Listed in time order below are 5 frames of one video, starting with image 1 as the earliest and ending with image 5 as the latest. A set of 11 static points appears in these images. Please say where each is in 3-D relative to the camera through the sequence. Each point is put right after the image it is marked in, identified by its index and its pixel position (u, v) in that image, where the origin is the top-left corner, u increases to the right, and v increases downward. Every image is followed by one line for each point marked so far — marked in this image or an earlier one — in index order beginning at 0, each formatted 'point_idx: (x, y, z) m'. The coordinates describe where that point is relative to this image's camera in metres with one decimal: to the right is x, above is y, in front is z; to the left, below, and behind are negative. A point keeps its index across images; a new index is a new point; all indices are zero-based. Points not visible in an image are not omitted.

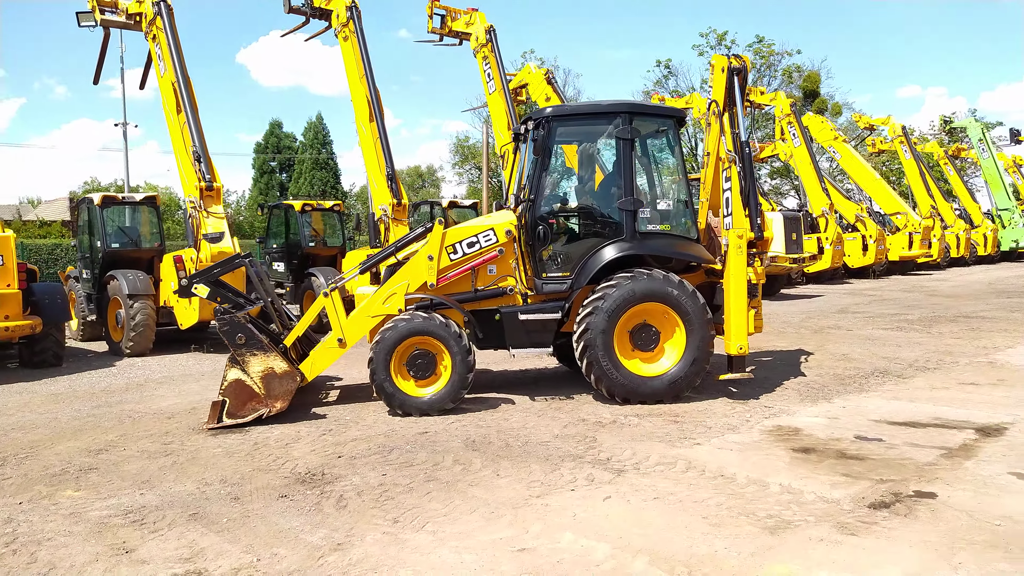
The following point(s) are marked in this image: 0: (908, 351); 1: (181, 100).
0: (+4.1, -0.6, +8.3) m
1: (-4.0, +2.3, +9.7) m
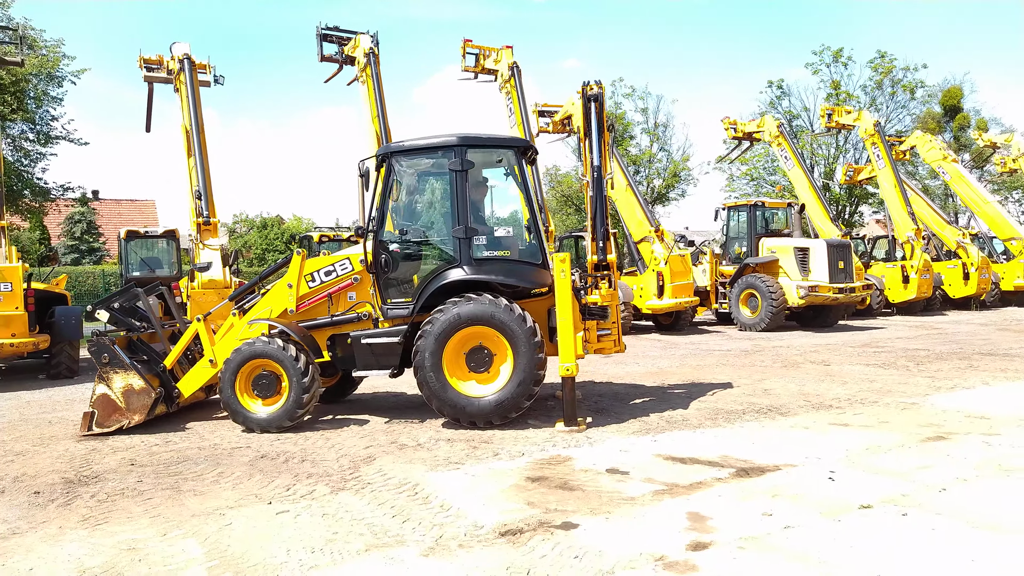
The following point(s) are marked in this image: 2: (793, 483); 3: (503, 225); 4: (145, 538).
0: (+3.2, -1.0, +7.9) m
1: (-4.3, +1.9, +11.0) m
2: (+1.6, -1.1, +4.5) m
3: (-0.1, +0.5, +6.3) m
4: (-1.7, -1.2, +3.8) m
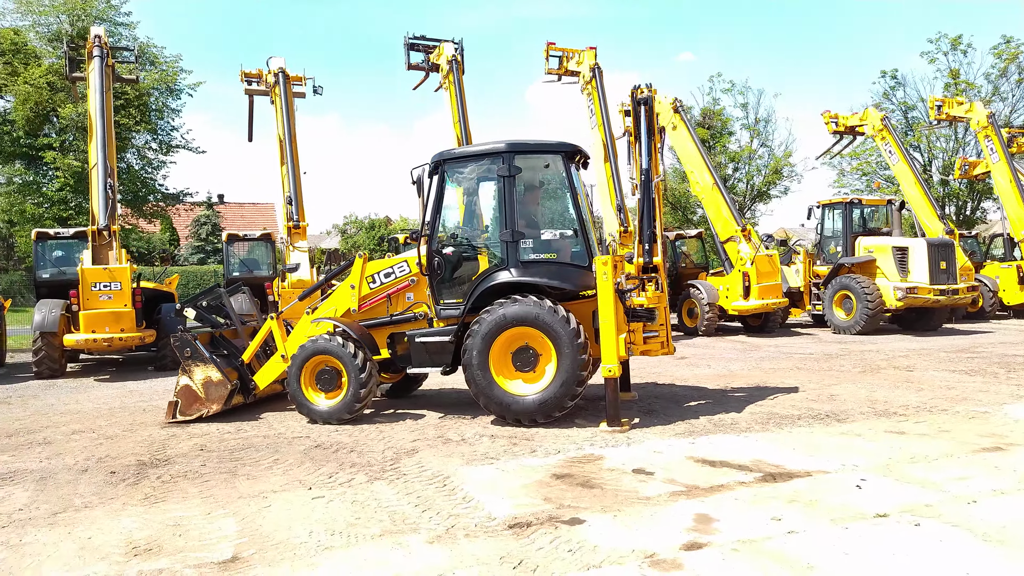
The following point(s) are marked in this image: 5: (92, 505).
0: (+3.8, -1.0, +7.6) m
1: (-3.2, +1.9, +11.7) m
2: (+1.7, -1.1, +4.5) m
3: (+0.3, +0.5, +6.5) m
4: (-1.7, -1.2, +4.3) m
5: (-2.3, -1.2, +4.5) m
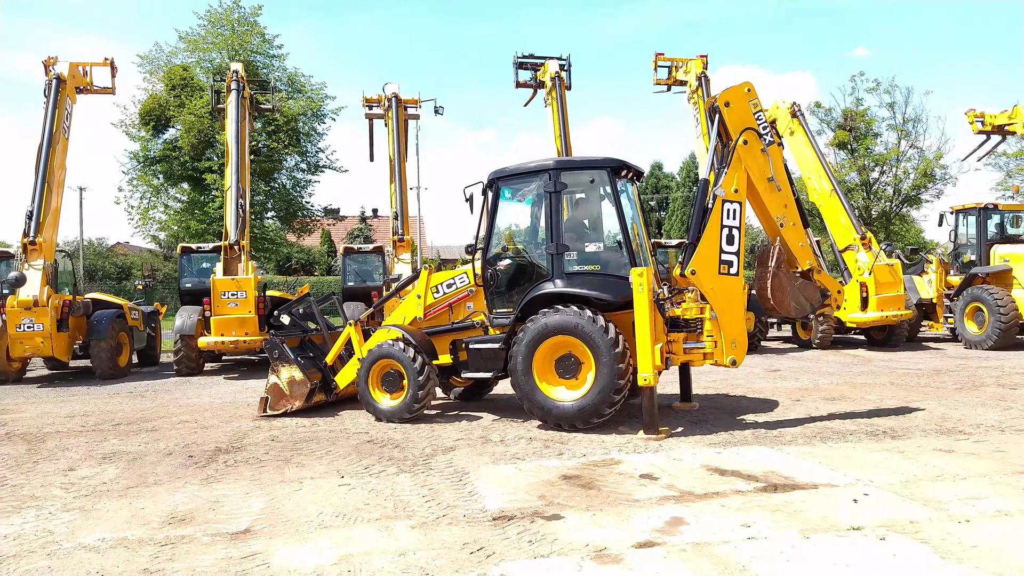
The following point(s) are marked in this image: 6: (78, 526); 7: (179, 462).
0: (+4.3, -1.1, +7.1) m
1: (-1.8, +1.8, +12.5) m
2: (+1.6, -1.2, +4.5) m
3: (+0.7, +0.4, +6.8) m
4: (-1.7, -1.3, +4.9) m
5: (-2.3, -1.3, +5.3) m
6: (-2.3, -1.3, +4.4) m
7: (-2.4, -1.3, +5.8) m
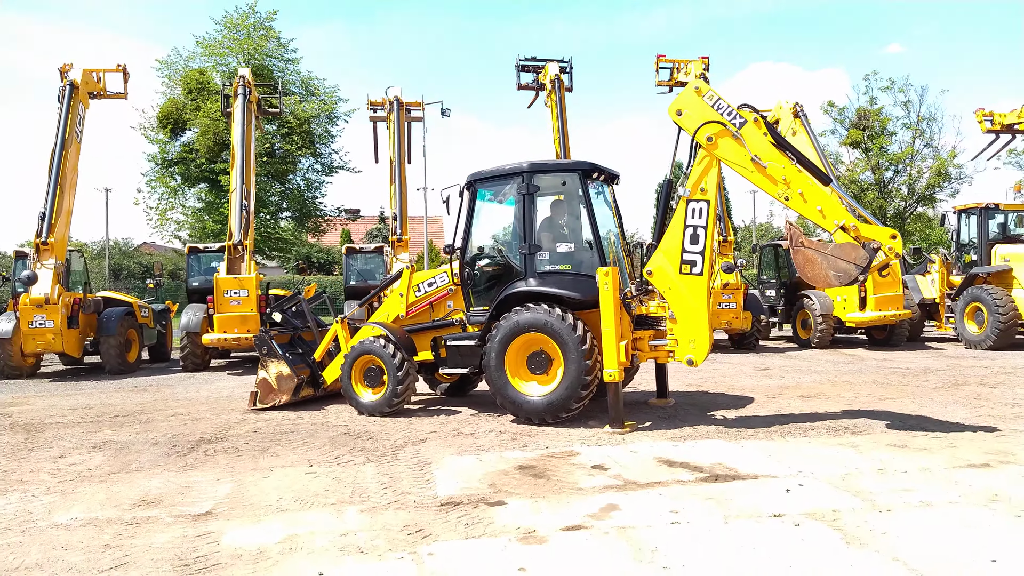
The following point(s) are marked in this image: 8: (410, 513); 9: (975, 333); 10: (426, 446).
0: (+4.1, -1.1, +7.2) m
1: (-1.8, +1.8, +12.8) m
2: (+1.3, -1.2, +4.7) m
3: (+0.5, +0.4, +7.0) m
4: (-2.0, -1.2, +5.2) m
5: (-2.6, -1.3, +5.6) m
6: (-2.6, -1.3, +4.7) m
7: (-2.6, -1.2, +6.2) m
8: (-0.6, -1.2, +4.5) m
9: (+7.7, -0.7, +13.4) m
10: (-0.6, -1.2, +6.2) m
